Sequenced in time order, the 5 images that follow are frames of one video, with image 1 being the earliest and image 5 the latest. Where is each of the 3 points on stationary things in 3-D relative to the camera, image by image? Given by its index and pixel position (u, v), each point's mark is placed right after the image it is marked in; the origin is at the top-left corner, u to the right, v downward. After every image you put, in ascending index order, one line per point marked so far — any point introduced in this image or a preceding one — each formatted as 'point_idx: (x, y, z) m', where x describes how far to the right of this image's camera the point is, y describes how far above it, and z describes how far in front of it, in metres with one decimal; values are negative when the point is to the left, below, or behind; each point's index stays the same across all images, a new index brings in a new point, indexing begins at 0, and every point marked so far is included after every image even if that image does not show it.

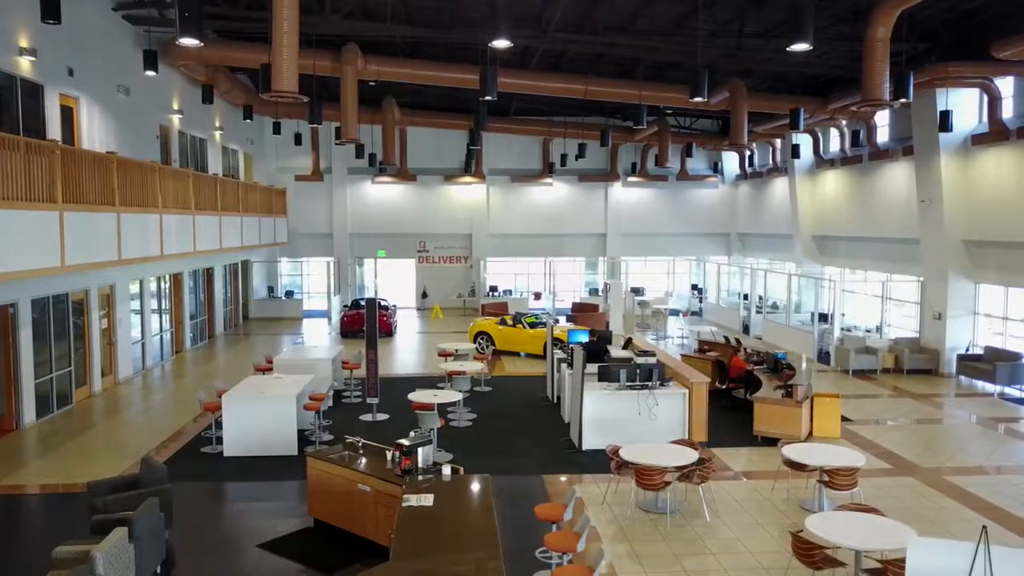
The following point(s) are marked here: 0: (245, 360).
0: (-5.8, -1.6, +18.7) m
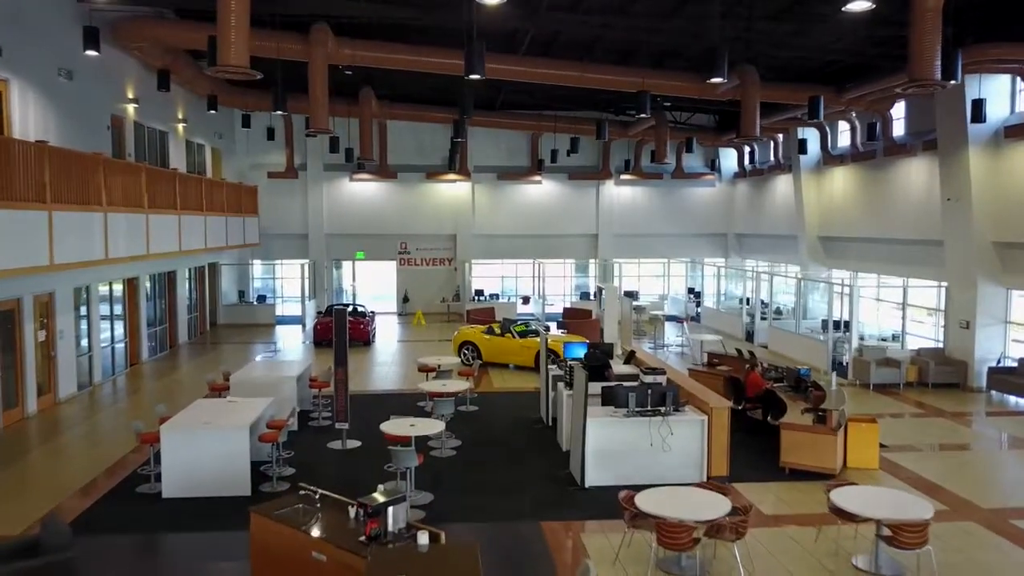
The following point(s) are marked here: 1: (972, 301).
0: (-6.1, -1.7, +17.1) m
1: (+7.9, -0.2, +14.5) m
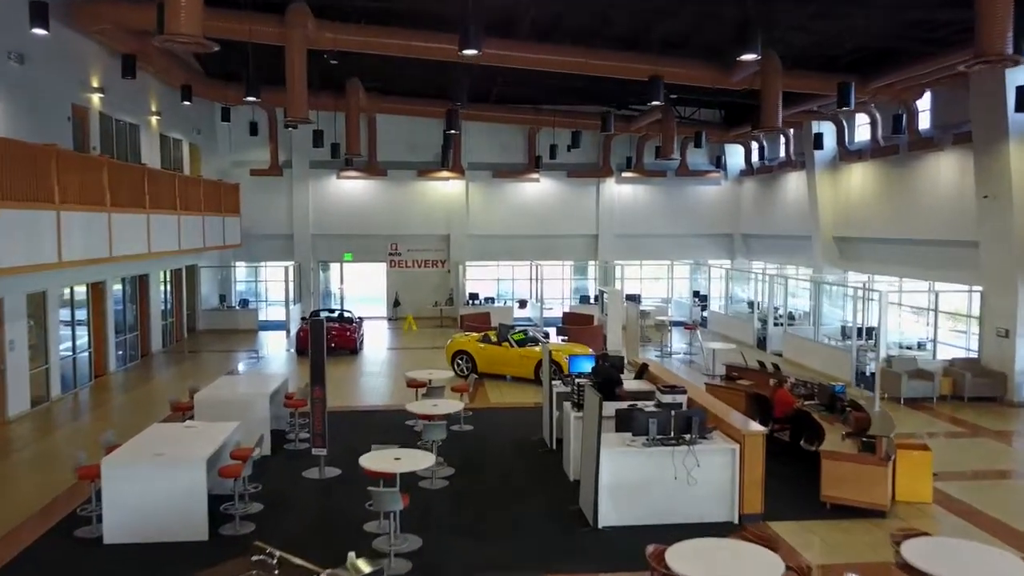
0: (-6.1, -1.8, +15.8) m
1: (+7.9, -0.3, +13.3) m
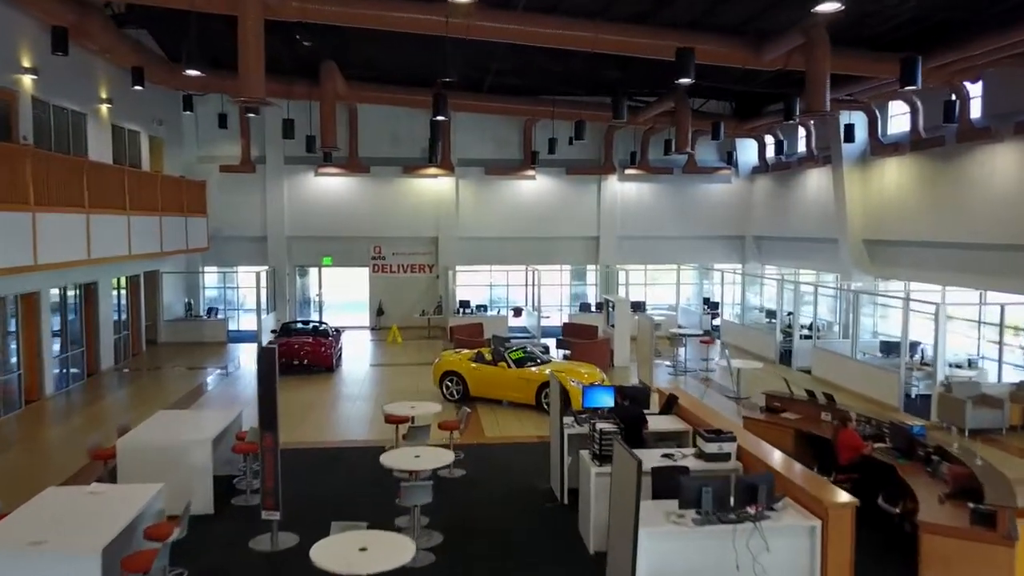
0: (-6.2, -2.0, +13.7) m
1: (+7.9, -0.5, +11.4) m
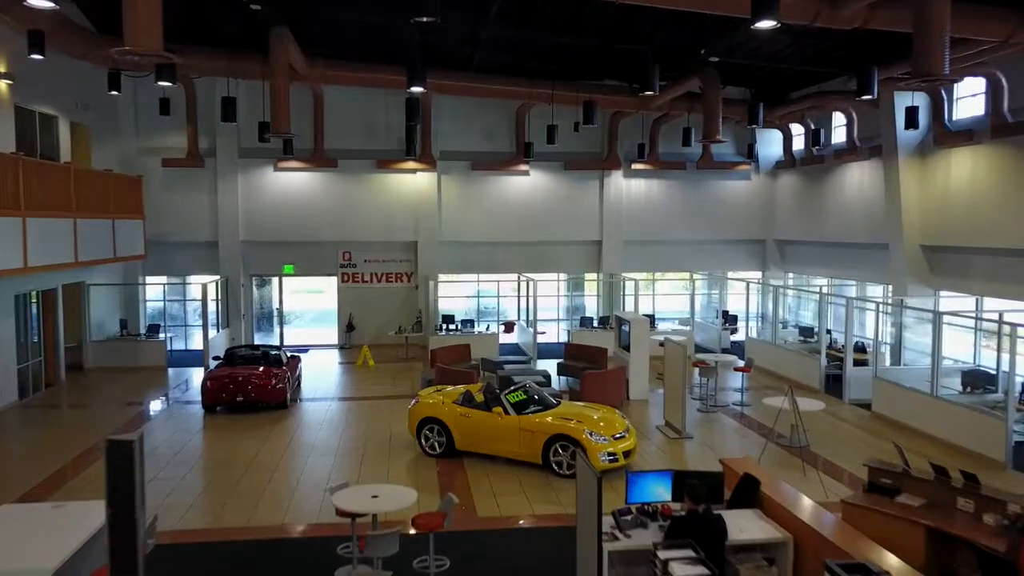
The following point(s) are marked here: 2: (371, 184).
0: (-6.2, -2.3, +10.7) m
1: (+7.9, -0.7, +8.6) m
2: (-3.3, +2.4, +19.6) m
